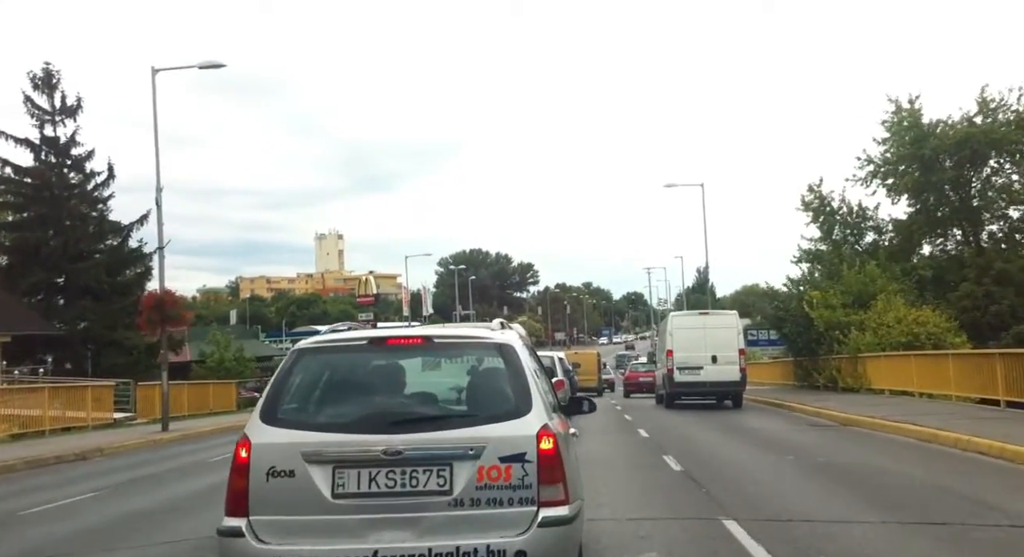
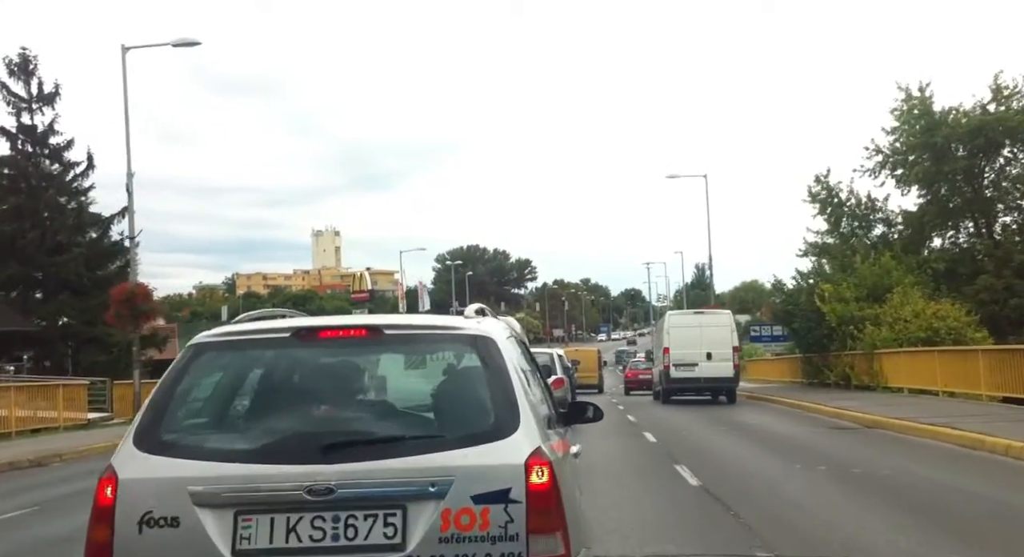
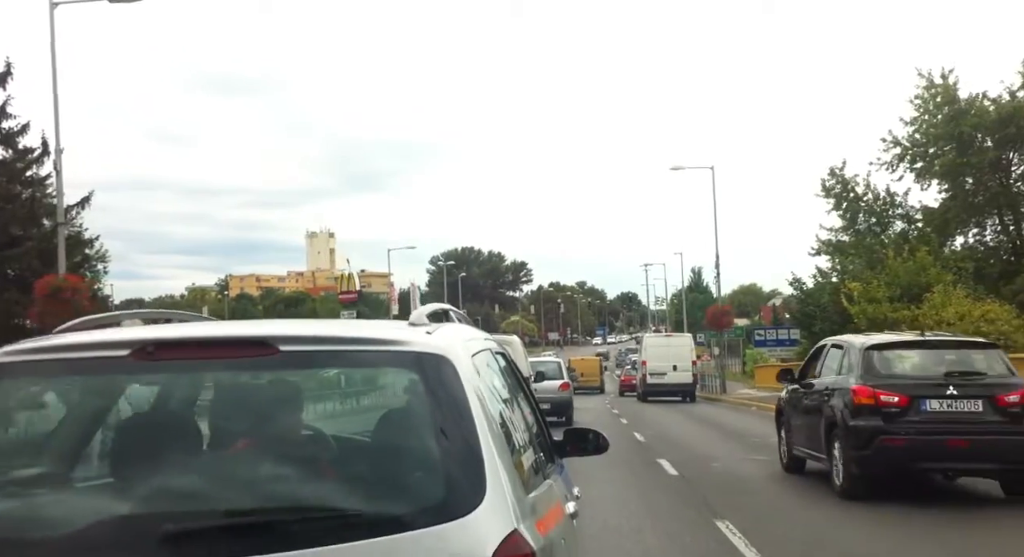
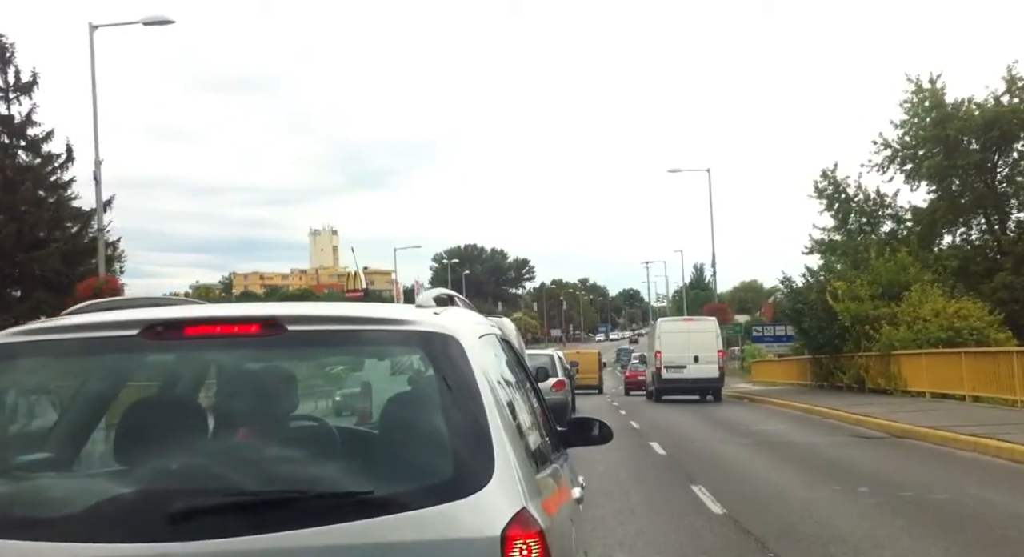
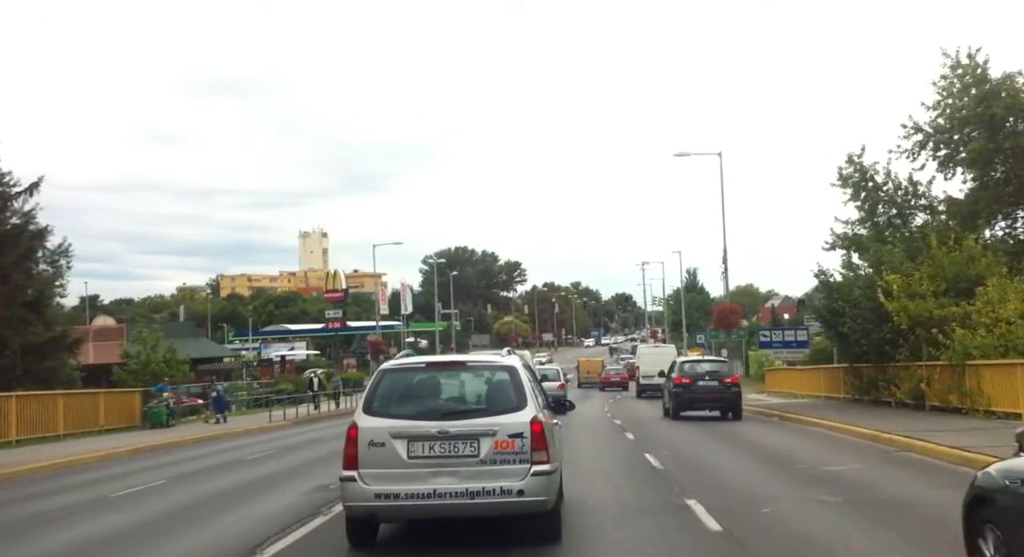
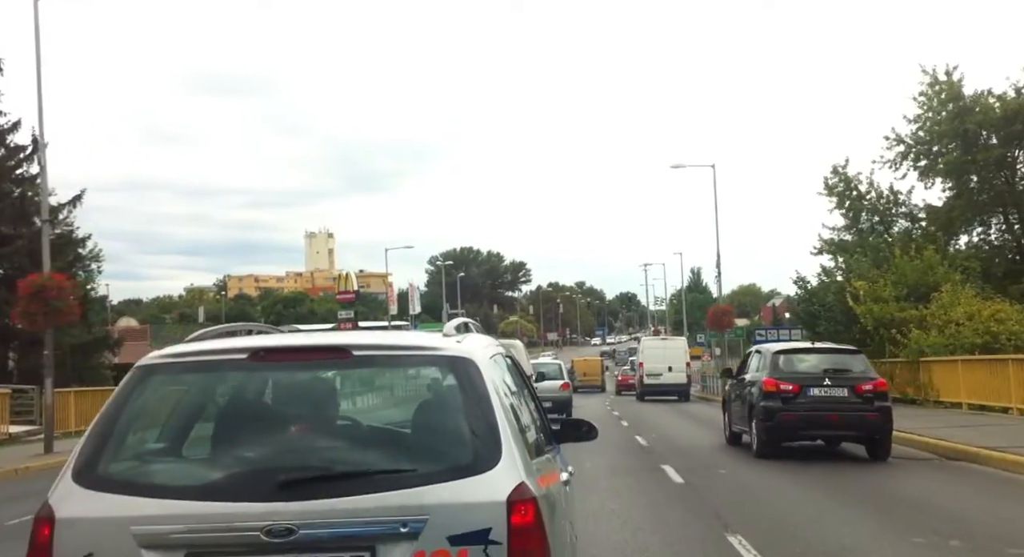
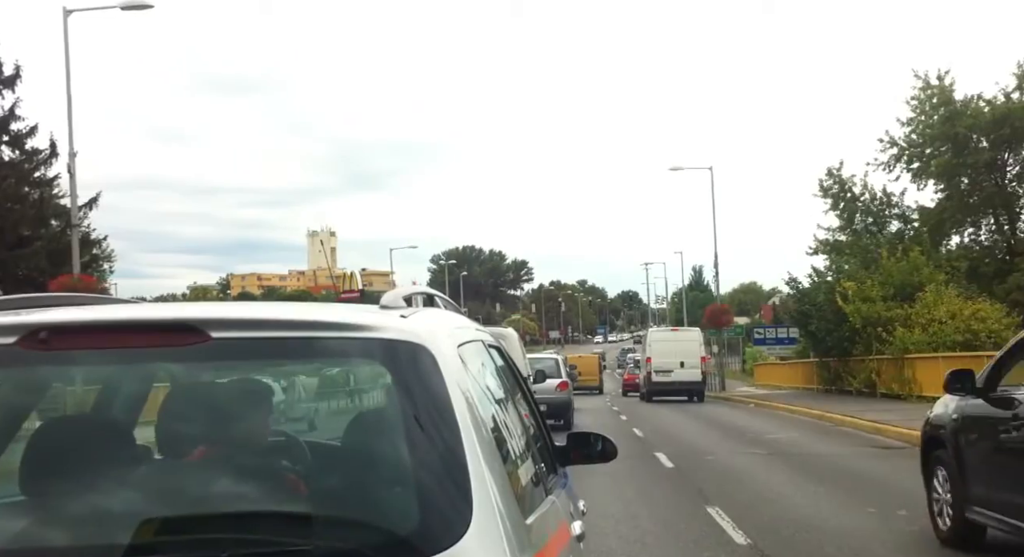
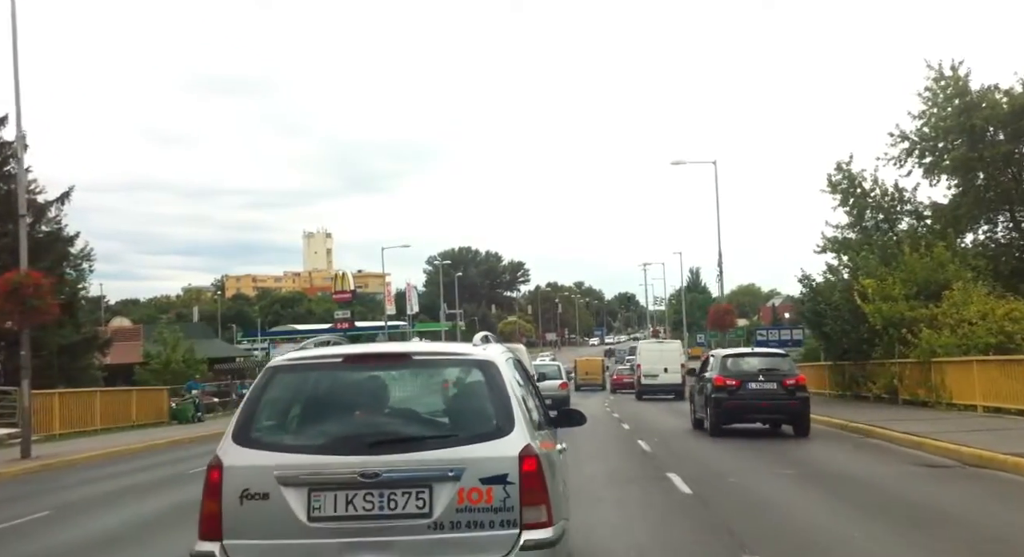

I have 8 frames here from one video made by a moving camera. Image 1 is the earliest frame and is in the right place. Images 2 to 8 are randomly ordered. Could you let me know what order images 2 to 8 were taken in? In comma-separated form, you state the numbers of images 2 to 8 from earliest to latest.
2, 4, 7, 3, 6, 8, 5
